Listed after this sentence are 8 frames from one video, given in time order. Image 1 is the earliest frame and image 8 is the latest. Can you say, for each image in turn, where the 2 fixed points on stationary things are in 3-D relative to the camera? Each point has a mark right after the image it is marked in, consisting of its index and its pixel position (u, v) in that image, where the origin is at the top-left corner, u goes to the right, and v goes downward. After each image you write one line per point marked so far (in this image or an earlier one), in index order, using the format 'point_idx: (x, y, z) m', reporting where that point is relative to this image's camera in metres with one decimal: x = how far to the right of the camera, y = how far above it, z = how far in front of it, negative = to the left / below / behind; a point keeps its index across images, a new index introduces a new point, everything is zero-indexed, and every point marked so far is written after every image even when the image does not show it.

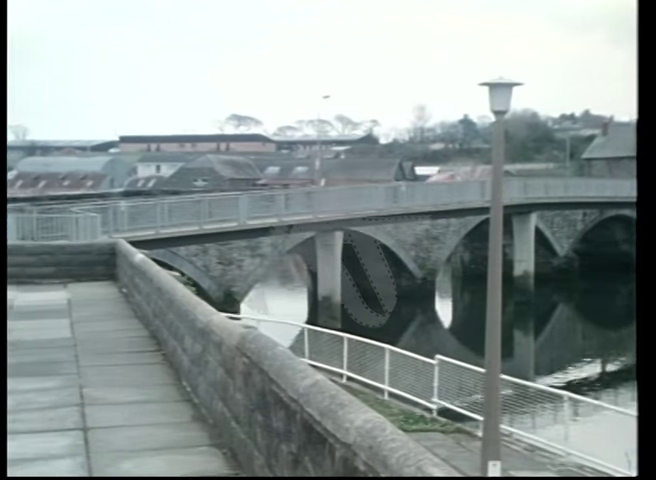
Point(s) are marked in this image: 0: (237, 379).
0: (-0.8, -1.2, +6.4) m
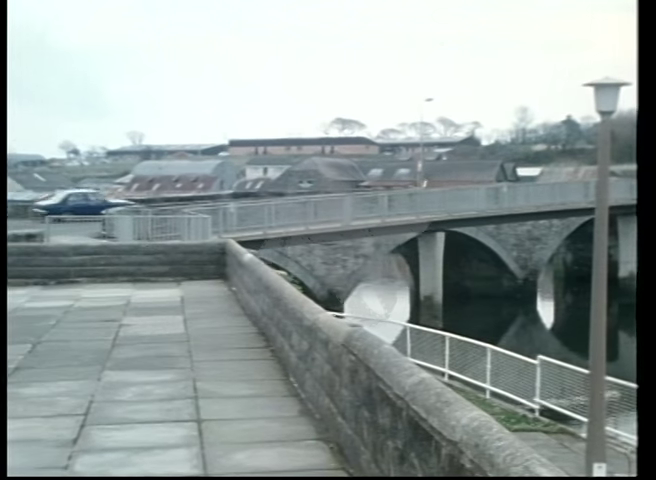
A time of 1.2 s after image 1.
0: (+0.1, -1.2, +6.6) m
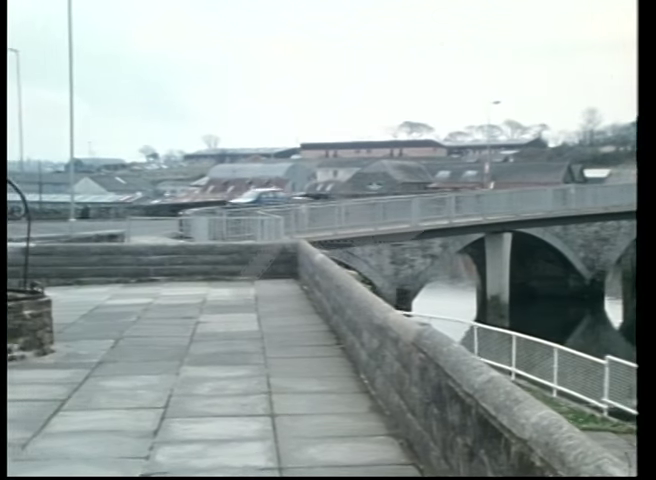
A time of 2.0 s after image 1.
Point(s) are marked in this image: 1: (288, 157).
0: (+0.7, -1.2, +6.7) m
1: (-0.4, +0.8, +7.6) m
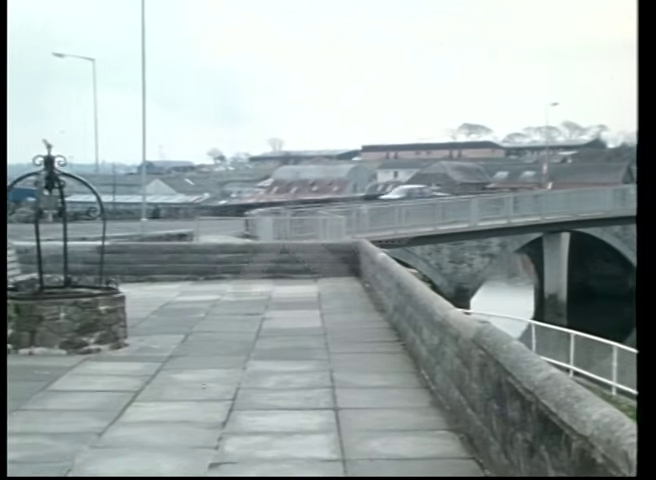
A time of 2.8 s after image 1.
0: (+1.3, -1.2, +6.9) m
1: (+0.2, +0.8, +7.8) m
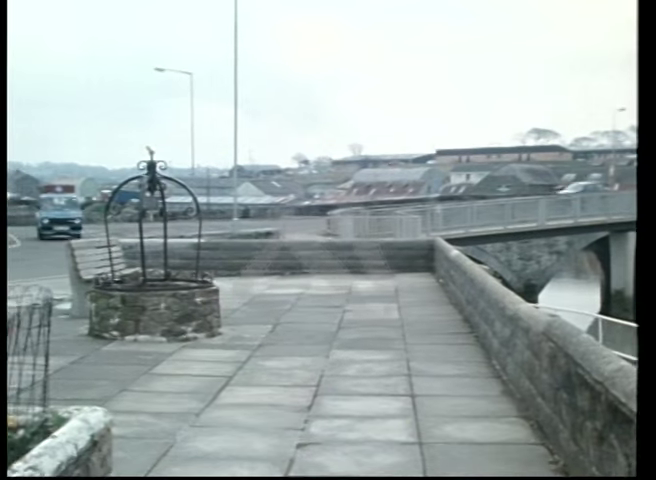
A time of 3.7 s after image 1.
0: (+2.1, -1.1, +7.4) m
1: (+1.0, +0.8, +8.3) m
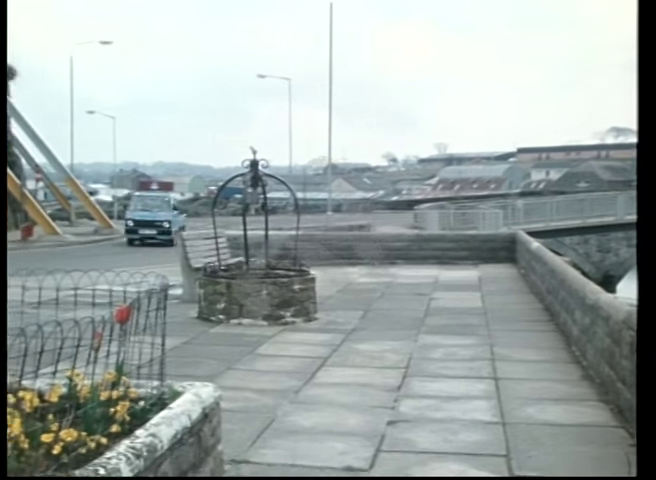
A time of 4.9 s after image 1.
0: (+3.0, -1.1, +7.8) m
1: (+2.0, +0.9, +8.8) m
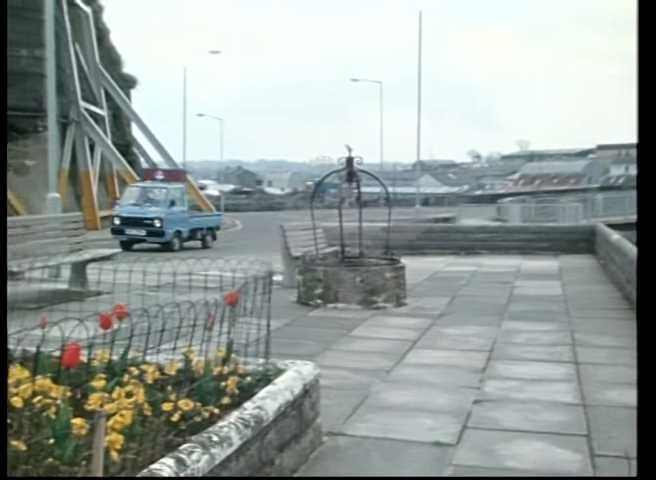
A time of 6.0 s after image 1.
0: (+4.0, -1.0, +8.2) m
1: (+3.1, +1.0, +9.3) m
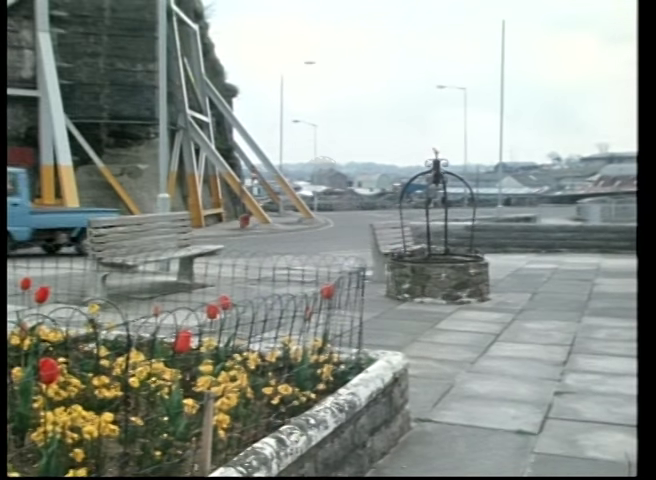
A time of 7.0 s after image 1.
0: (+5.0, -1.0, +8.4) m
1: (+4.2, +1.0, +9.6) m
